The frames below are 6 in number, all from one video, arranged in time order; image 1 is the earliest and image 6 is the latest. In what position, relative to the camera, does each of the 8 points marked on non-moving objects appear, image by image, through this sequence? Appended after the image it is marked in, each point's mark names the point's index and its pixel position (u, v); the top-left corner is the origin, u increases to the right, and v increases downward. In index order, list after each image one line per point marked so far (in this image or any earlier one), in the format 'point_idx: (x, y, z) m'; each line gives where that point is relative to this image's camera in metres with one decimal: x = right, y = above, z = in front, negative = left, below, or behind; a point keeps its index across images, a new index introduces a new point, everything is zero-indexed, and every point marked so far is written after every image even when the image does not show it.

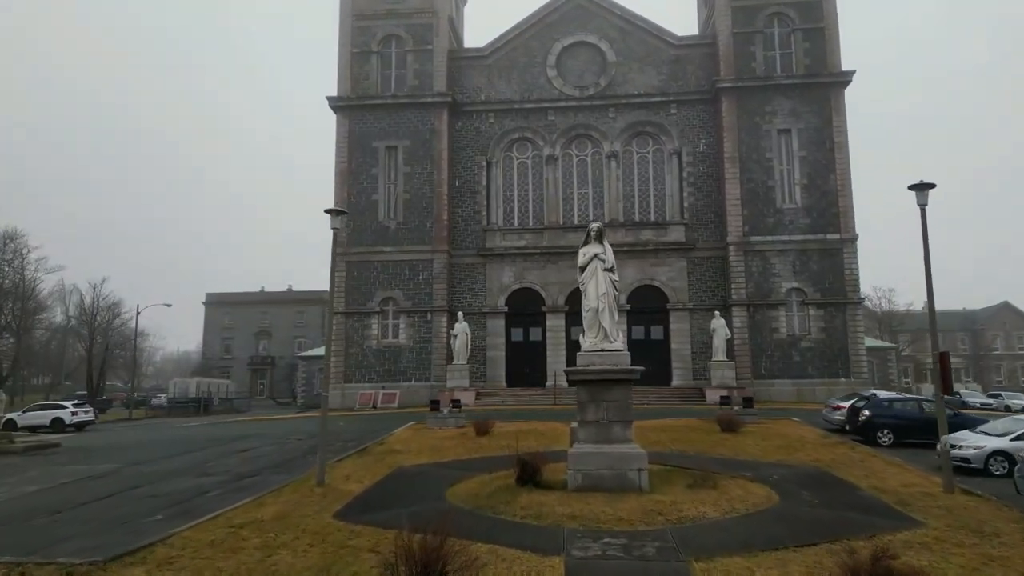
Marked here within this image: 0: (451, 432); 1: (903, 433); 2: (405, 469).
0: (-1.5, -3.7, +17.9) m
1: (+8.5, -3.2, +15.3) m
2: (-2.1, -3.5, +13.6) m
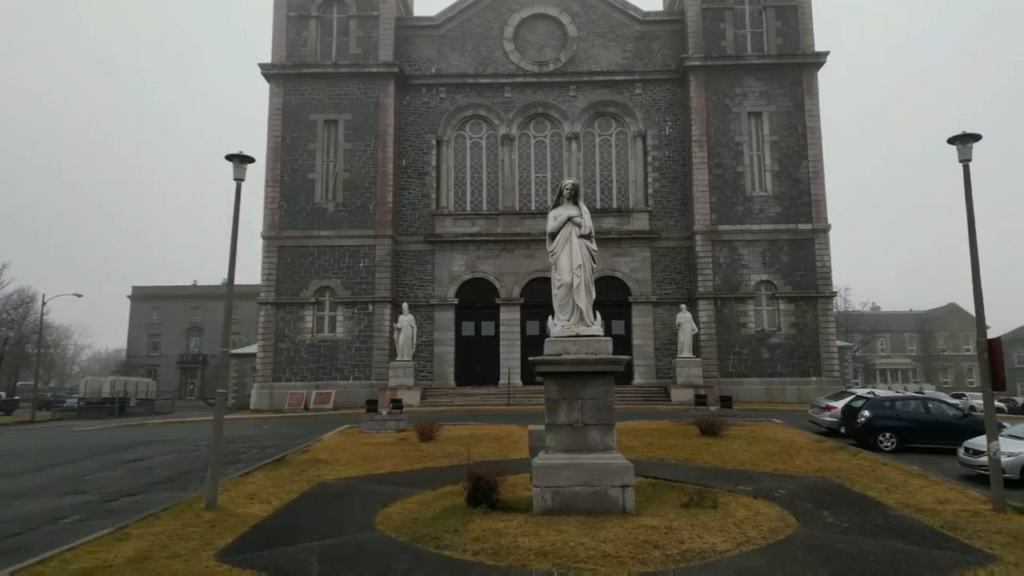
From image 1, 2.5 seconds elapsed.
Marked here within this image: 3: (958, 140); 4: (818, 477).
0: (-2.6, -3.2, +15.3) m
1: (+7.5, -2.8, +13.4) m
2: (-2.9, -3.0, +11.0) m
3: (+6.0, +2.0, +9.4) m
4: (+4.7, -2.9, +10.9) m
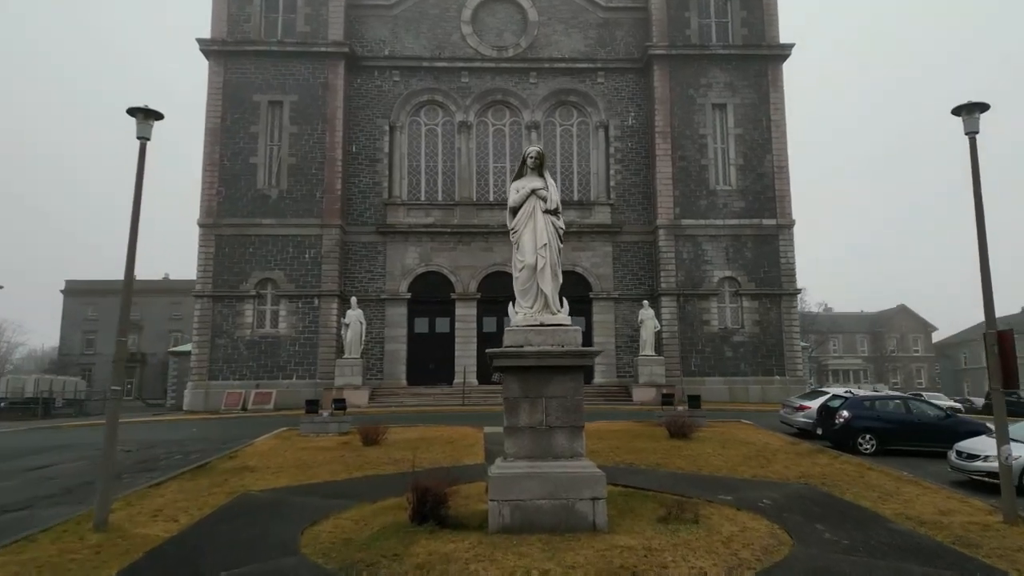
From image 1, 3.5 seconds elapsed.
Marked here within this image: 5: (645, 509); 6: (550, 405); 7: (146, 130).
0: (-3.6, -3.0, +13.9) m
1: (+6.7, -2.7, +12.6) m
2: (-3.5, -2.8, +9.5) m
3: (+5.4, +2.1, +8.5) m
4: (+4.1, -2.8, +9.9) m
5: (+1.5, -2.6, +8.1) m
6: (+0.4, -1.3, +7.6) m
7: (-4.3, +1.9, +8.3) m
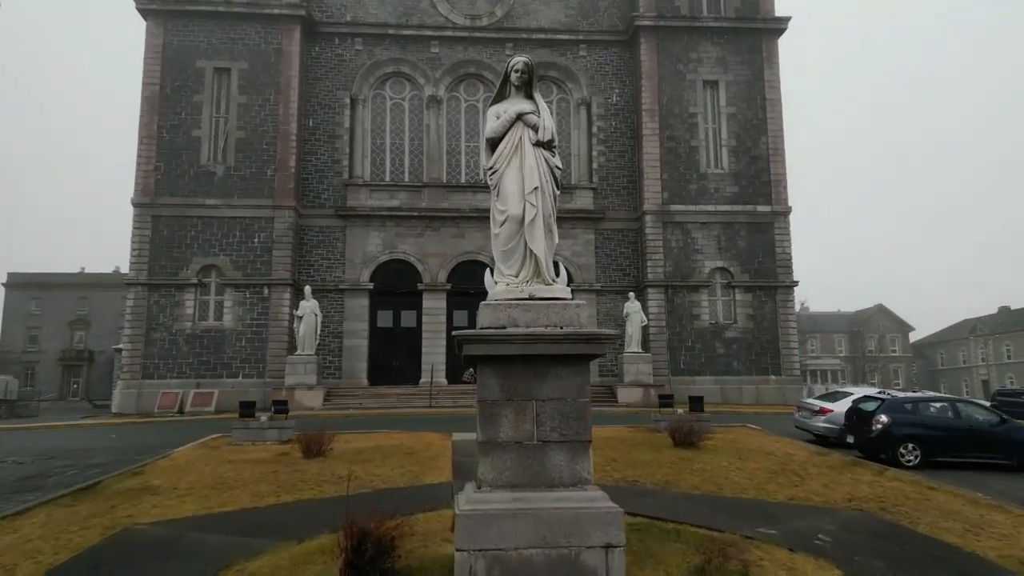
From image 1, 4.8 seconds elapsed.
0: (-4.0, -2.7, +11.4) m
1: (+6.3, -2.4, +10.6) m
2: (-3.8, -2.4, +7.0) m
3: (+5.3, +2.4, +6.4) m
4: (+3.8, -2.4, +7.8) m
5: (+1.3, -2.2, +5.9) m
6: (+0.2, -0.9, +5.3) m
7: (-4.5, +2.2, +5.8) m
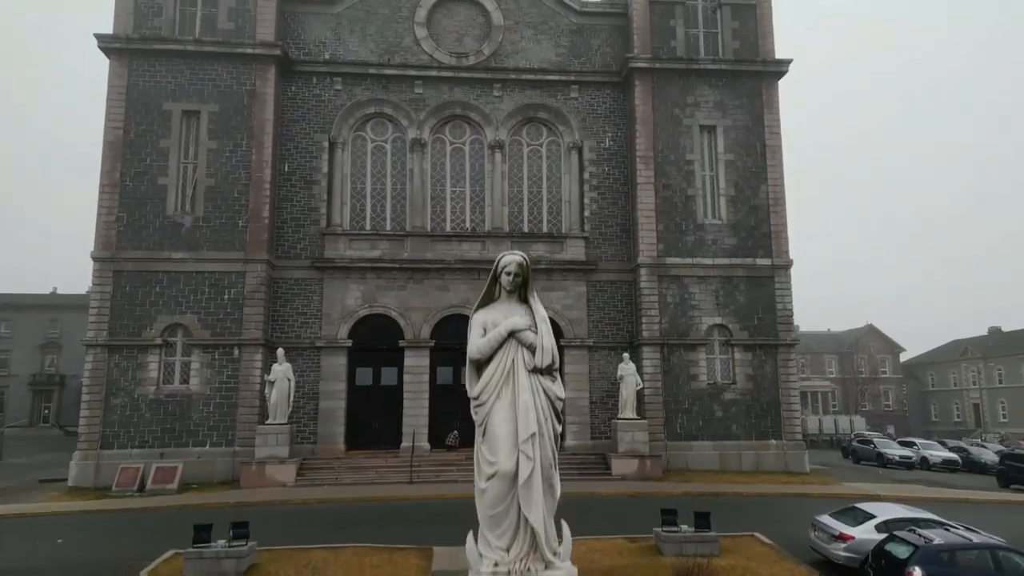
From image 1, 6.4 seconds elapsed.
0: (-4.2, -4.4, +10.1) m
1: (+6.2, -4.2, +9.4) m
2: (-3.9, -4.2, +5.7) m
3: (+5.2, +0.6, +5.3) m
4: (+3.7, -4.3, +6.5) m
5: (+1.3, -4.0, +4.6) m
6: (+0.2, -2.7, +4.0) m
7: (-4.5, +0.4, +4.5) m
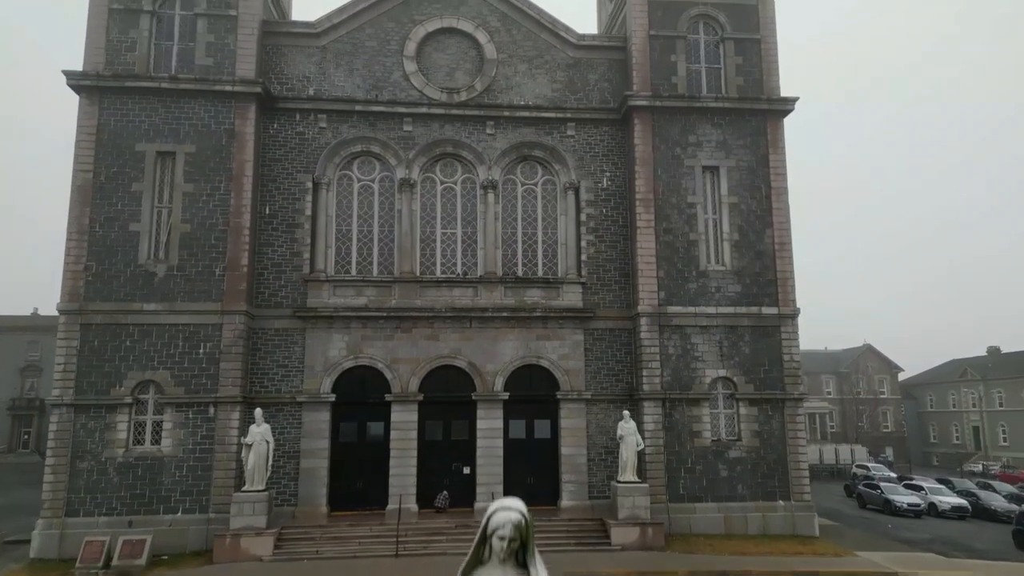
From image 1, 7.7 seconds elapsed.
0: (-4.3, -5.9, +8.9) m
1: (+6.1, -5.7, +8.3) m
2: (-3.9, -5.7, +4.5) m
3: (+5.2, -0.8, +4.1) m
4: (+3.6, -5.7, +5.4) m
5: (+1.2, -5.5, +3.5) m
6: (+0.2, -4.2, +2.8) m
7: (-4.6, -1.0, +3.3) m
